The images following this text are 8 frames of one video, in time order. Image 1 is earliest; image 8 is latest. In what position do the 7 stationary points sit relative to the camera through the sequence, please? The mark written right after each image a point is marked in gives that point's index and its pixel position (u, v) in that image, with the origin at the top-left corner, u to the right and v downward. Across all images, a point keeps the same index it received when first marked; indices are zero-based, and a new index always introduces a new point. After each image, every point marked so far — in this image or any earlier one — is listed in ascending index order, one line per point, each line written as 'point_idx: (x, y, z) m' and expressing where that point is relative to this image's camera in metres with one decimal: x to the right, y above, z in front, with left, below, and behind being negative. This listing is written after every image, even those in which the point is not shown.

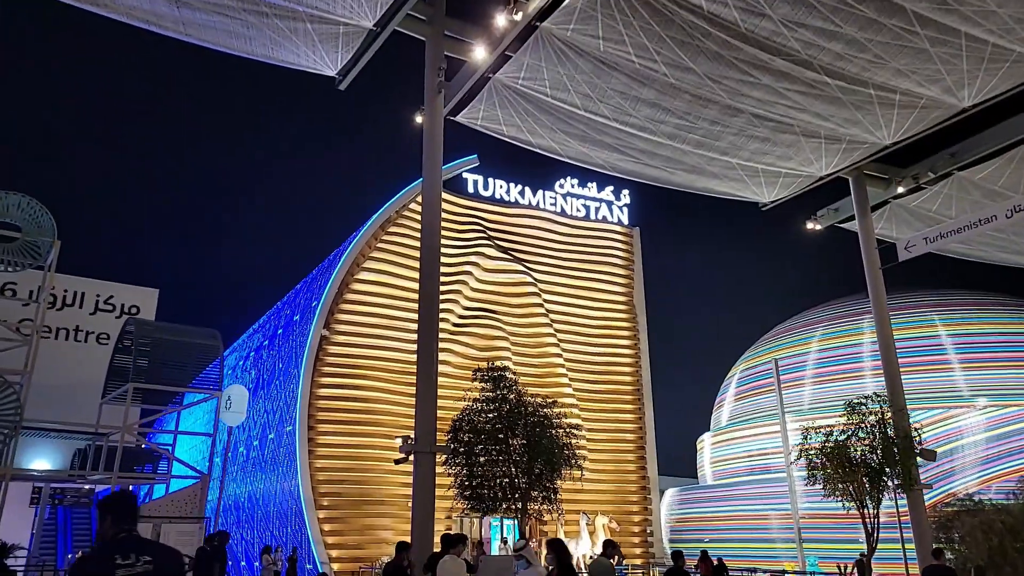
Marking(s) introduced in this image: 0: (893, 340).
0: (+7.7, -1.0, +15.2) m
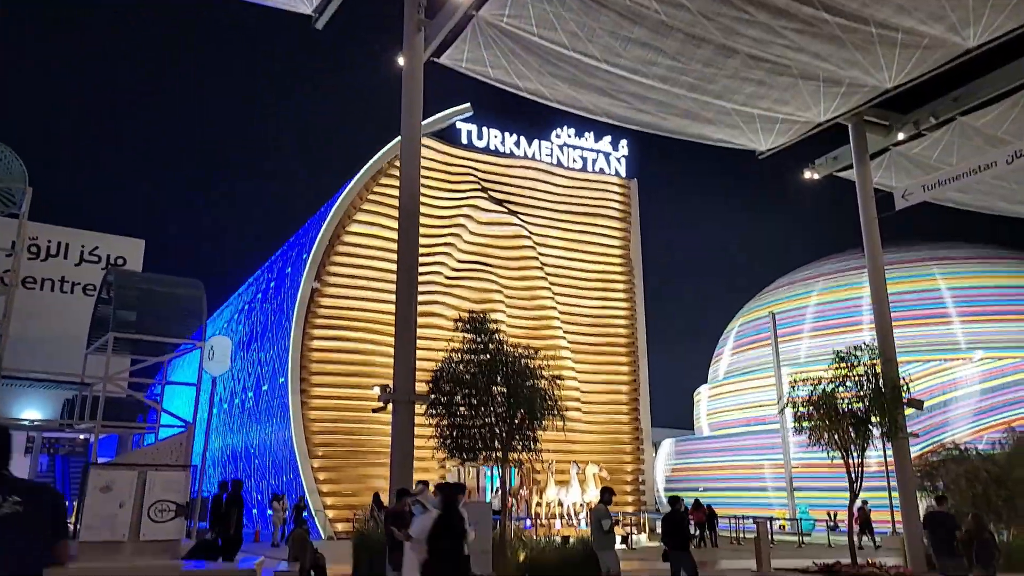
0: (+7.5, 0.0, +15.0) m
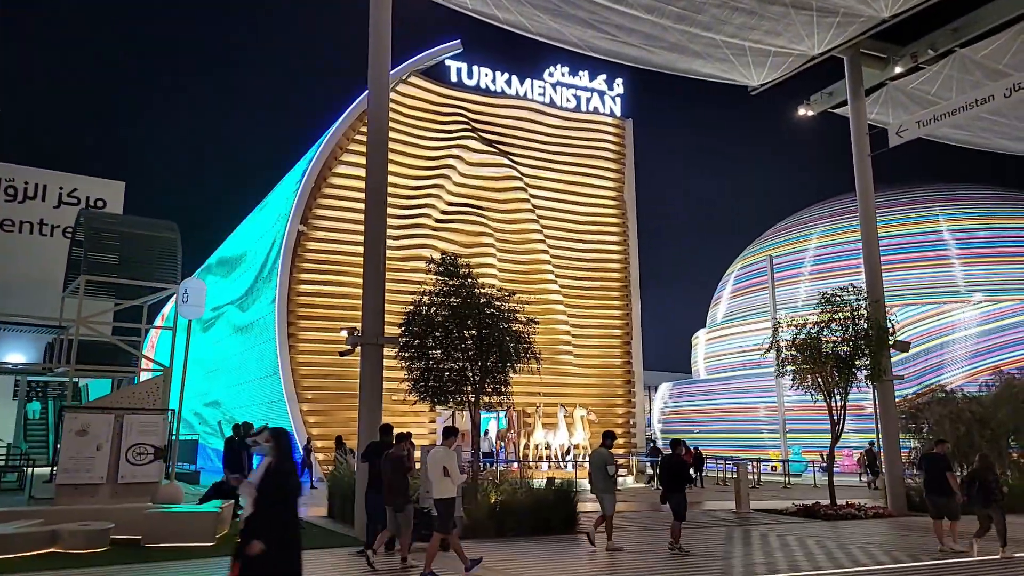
0: (+7.1, +1.1, +14.6) m
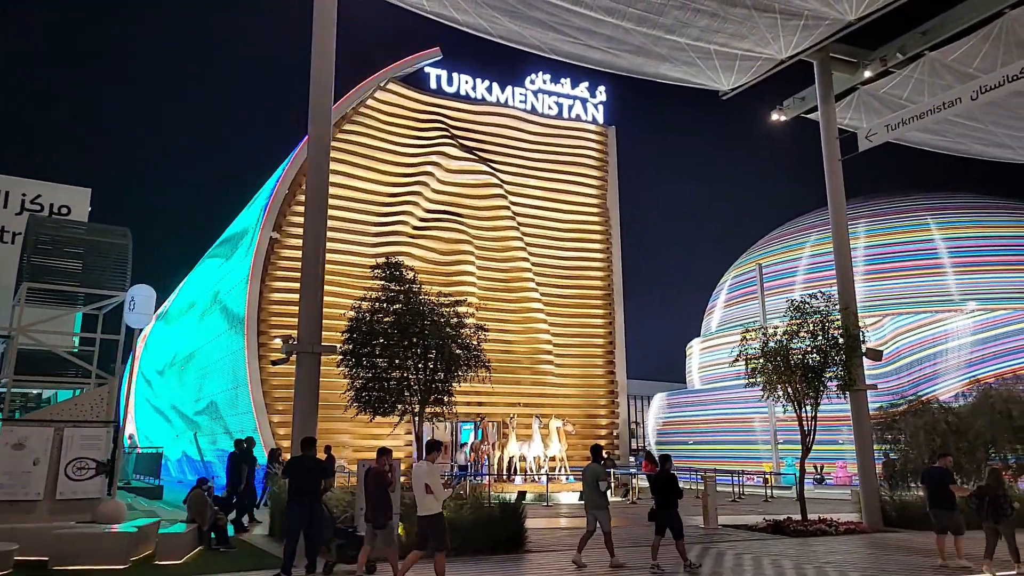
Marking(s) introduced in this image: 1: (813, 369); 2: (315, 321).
0: (+6.4, +1.0, +14.3) m
1: (+5.2, -1.4, +13.0) m
2: (-2.5, -0.4, +9.5) m
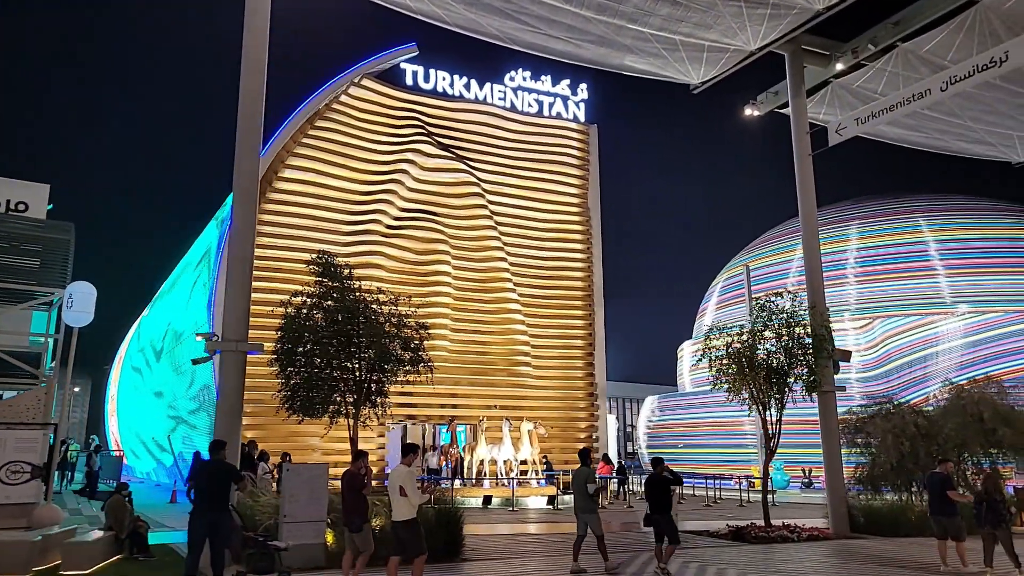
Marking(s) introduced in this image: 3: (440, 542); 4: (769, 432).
0: (+5.7, +1.0, +13.8) m
1: (+4.4, -1.4, +12.5) m
2: (-3.3, -0.4, +9.0) m
3: (-0.9, -3.1, +9.2) m
4: (+4.4, -2.5, +12.7) m
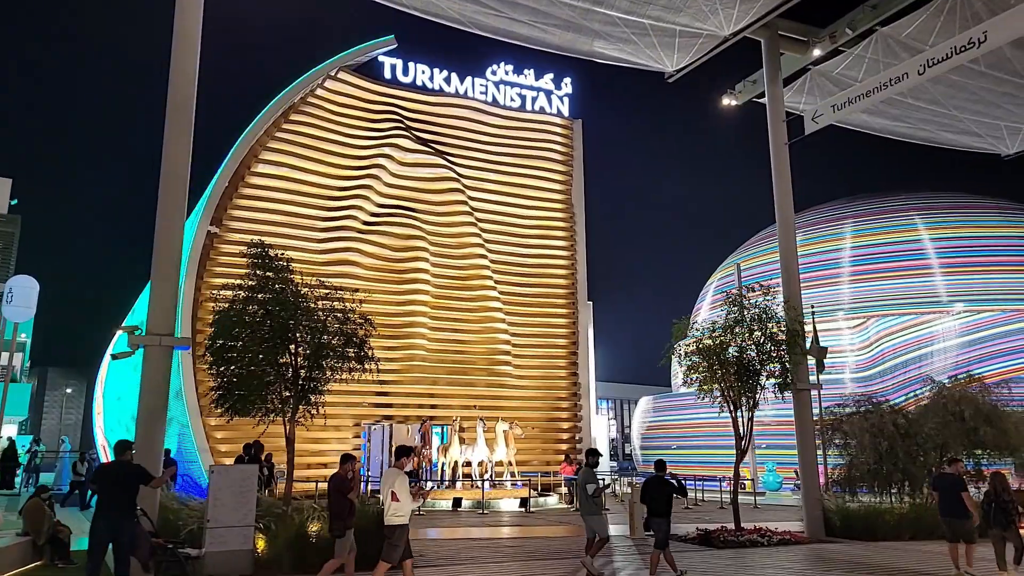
0: (+5.0, +1.1, +13.3) m
1: (+3.8, -1.3, +12.0) m
2: (-3.9, -0.3, +8.5) m
3: (-1.5, -3.0, +8.7) m
4: (+3.7, -2.4, +12.2) m
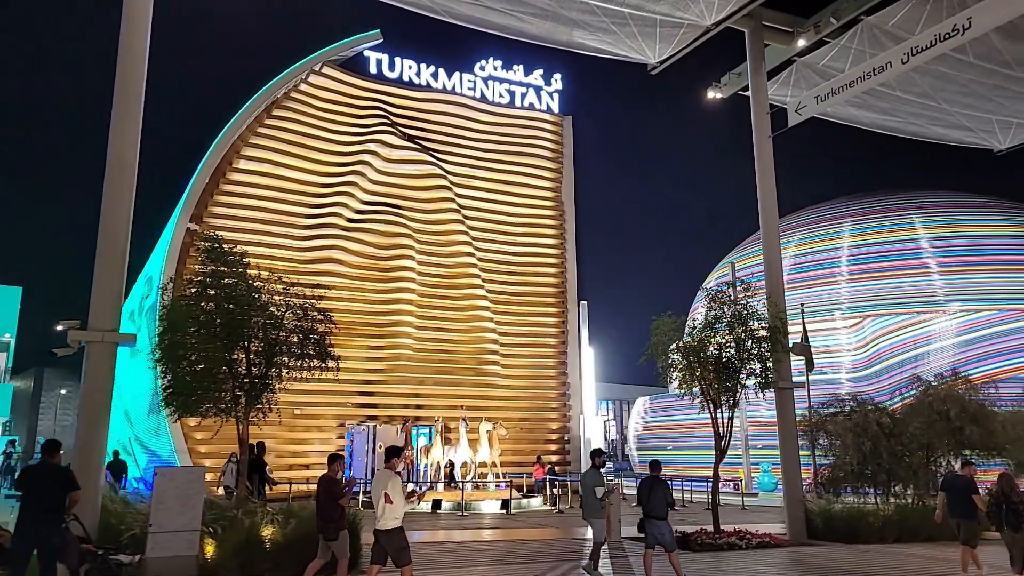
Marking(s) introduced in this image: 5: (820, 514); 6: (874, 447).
0: (+4.6, +1.2, +13.0) m
1: (+3.4, -1.2, +11.7) m
2: (-4.3, -0.2, +8.2) m
3: (-2.0, -3.0, +8.3) m
4: (+3.3, -2.3, +11.8) m
5: (+5.0, -3.6, +12.0) m
6: (+6.3, -2.7, +12.8) m
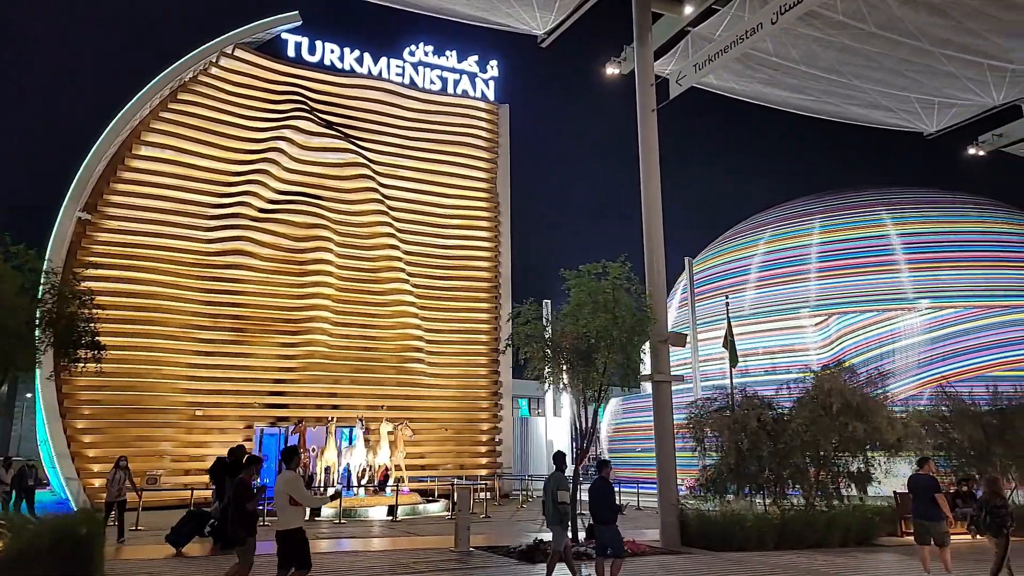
0: (+2.4, +1.4, +12.0) m
1: (+1.2, -1.0, +10.6) m
2: (-6.5, 0.0, +7.1) m
3: (-4.2, -2.7, +7.2) m
4: (+1.1, -2.1, +10.8) m
5: (+2.7, -3.4, +11.0) m
6: (+4.0, -2.5, +11.7) m
